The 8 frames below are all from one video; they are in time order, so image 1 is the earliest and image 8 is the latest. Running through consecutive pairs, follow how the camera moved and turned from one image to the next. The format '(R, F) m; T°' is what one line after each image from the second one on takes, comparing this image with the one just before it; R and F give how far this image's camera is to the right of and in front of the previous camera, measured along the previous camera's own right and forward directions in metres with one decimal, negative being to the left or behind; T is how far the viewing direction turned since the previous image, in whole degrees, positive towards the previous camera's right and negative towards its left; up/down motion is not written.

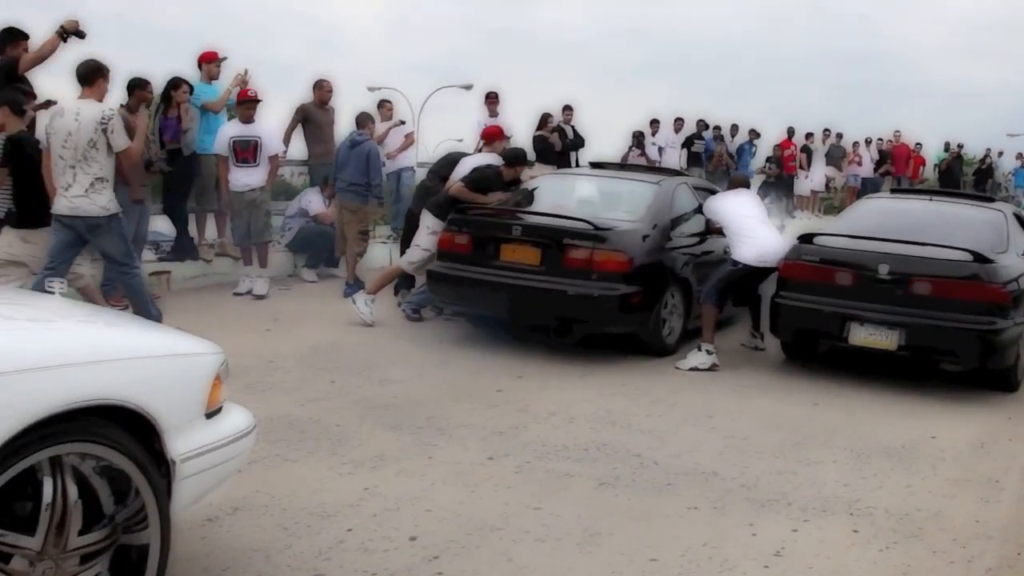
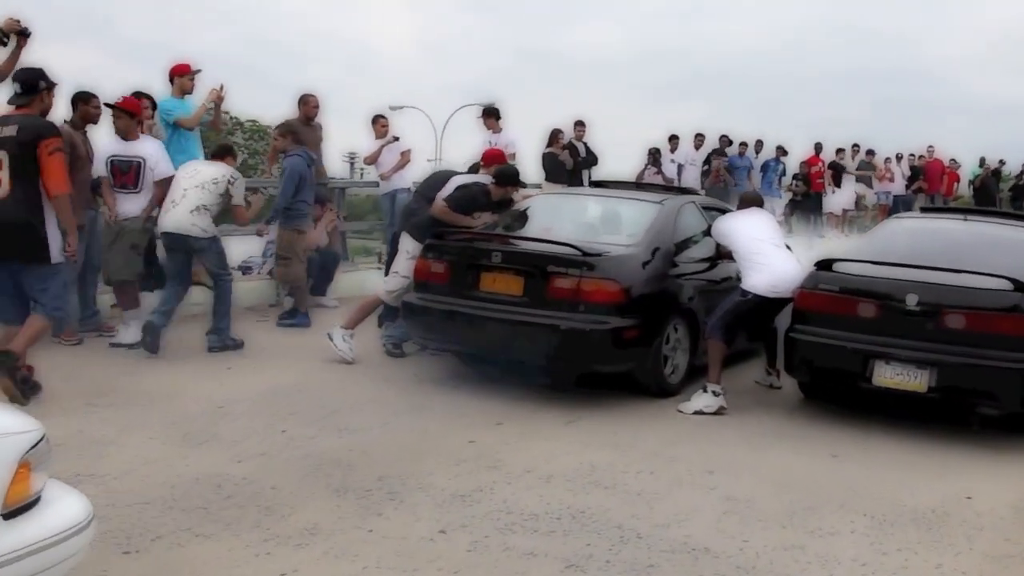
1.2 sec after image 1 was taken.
(+0.3, +0.7) m; -2°
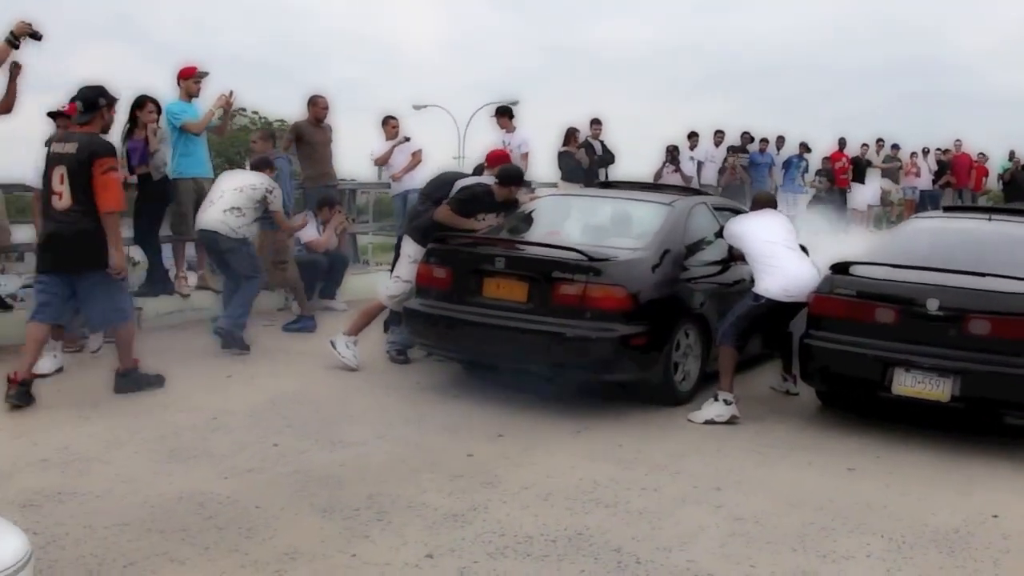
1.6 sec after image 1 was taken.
(+0.1, +0.2) m; -1°
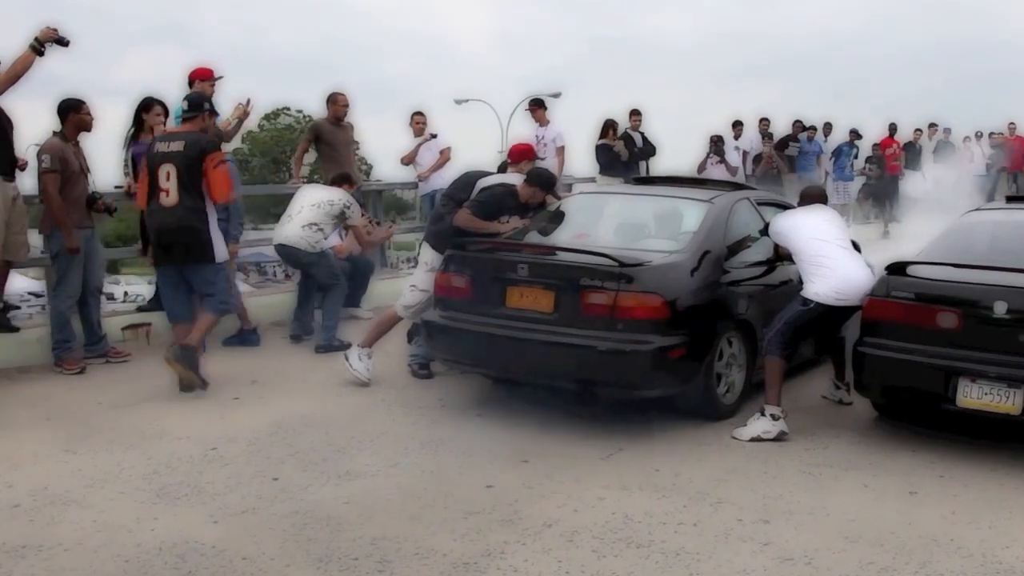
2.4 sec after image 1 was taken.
(+0.1, +0.5) m; -3°
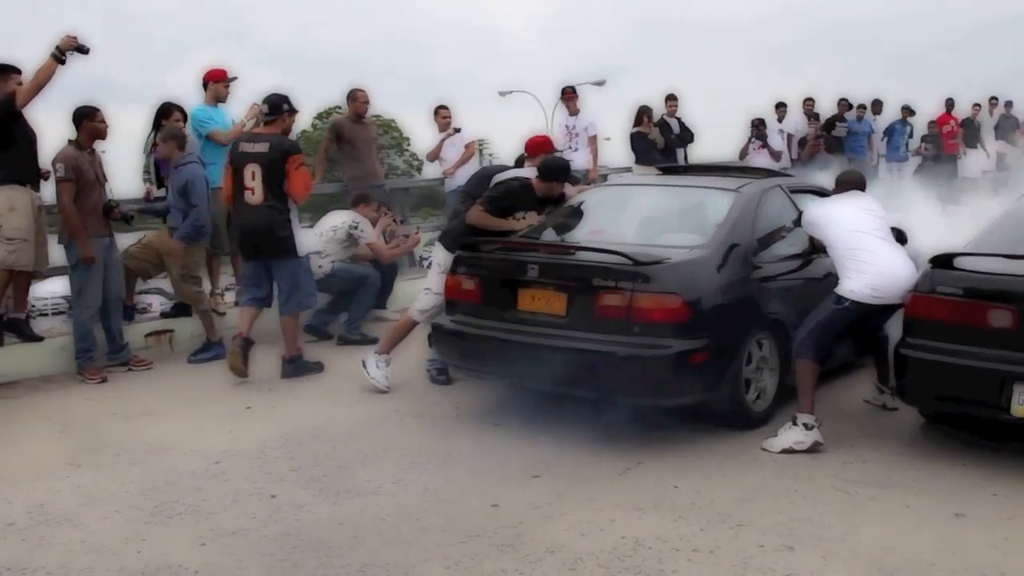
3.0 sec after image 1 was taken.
(+0.2, +0.3) m; -3°
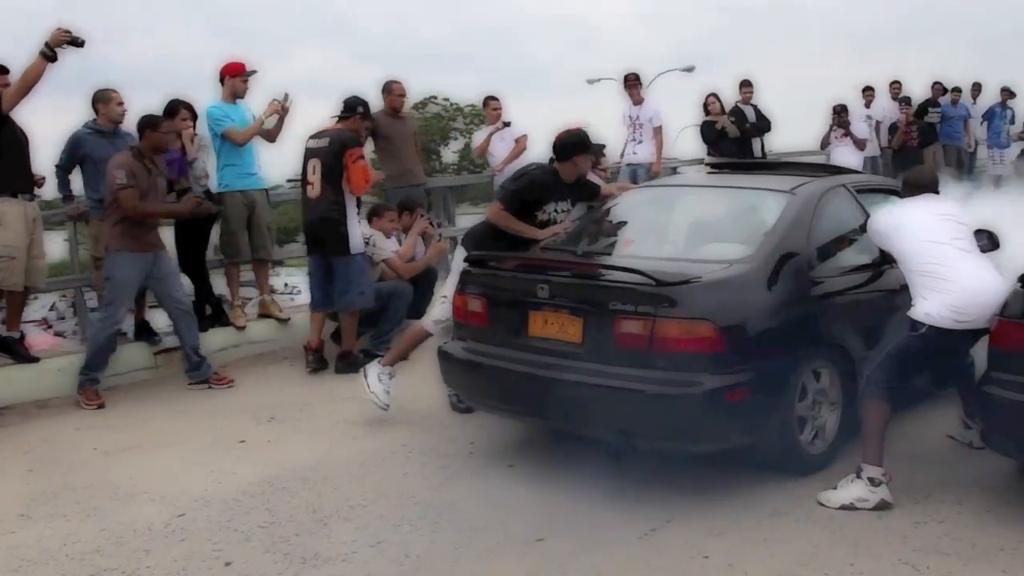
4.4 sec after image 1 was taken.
(+0.4, +0.7) m; -5°
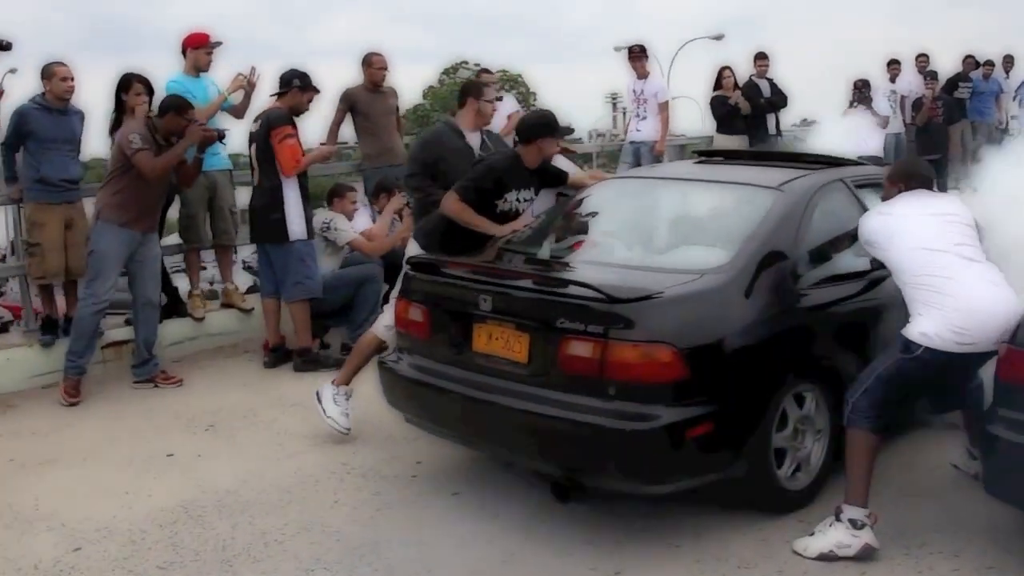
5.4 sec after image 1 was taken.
(+0.3, +0.6) m; -2°
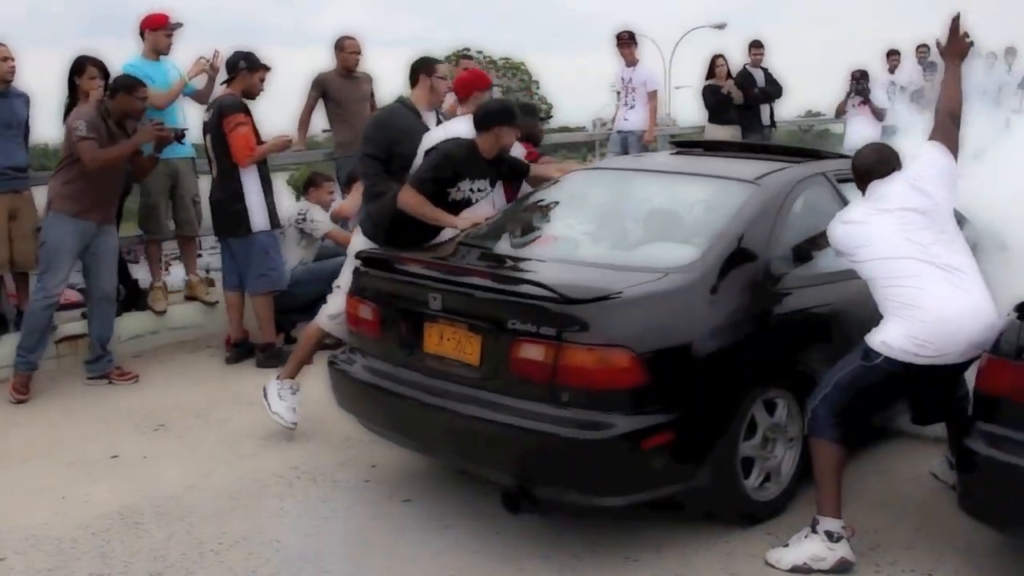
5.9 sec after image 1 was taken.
(+0.2, +0.3) m; 0°
